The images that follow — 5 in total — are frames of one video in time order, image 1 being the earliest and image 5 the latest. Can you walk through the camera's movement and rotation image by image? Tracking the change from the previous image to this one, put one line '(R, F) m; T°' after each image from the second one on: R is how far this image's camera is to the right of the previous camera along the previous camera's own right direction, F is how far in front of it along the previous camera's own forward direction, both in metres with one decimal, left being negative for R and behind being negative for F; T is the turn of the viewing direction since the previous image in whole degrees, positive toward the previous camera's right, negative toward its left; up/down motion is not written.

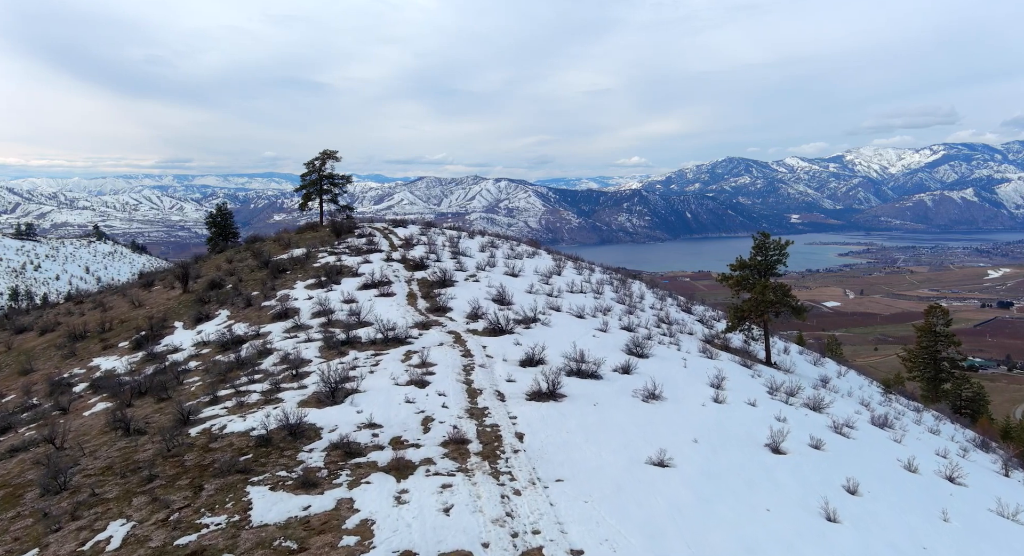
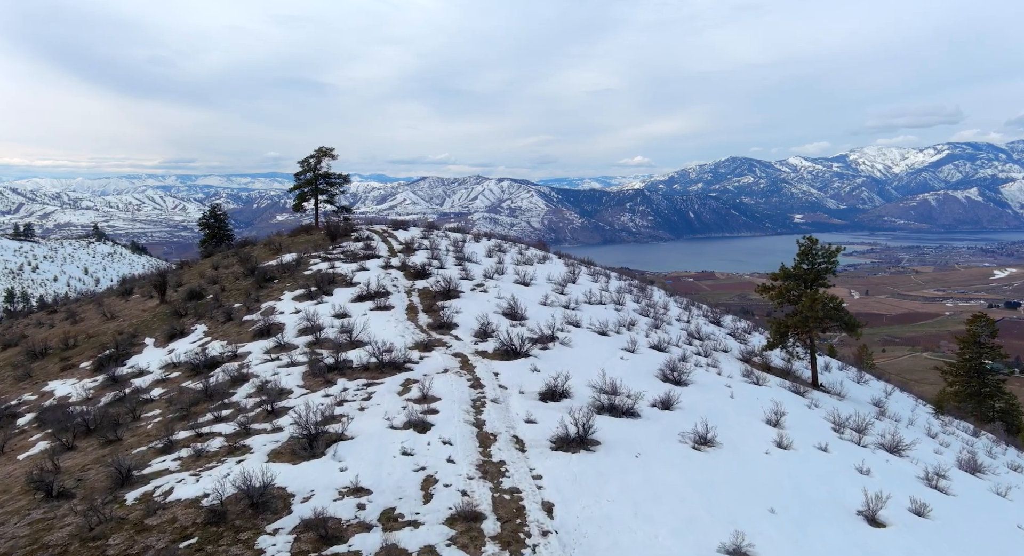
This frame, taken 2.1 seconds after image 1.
(-0.4, +3.4) m; 0°
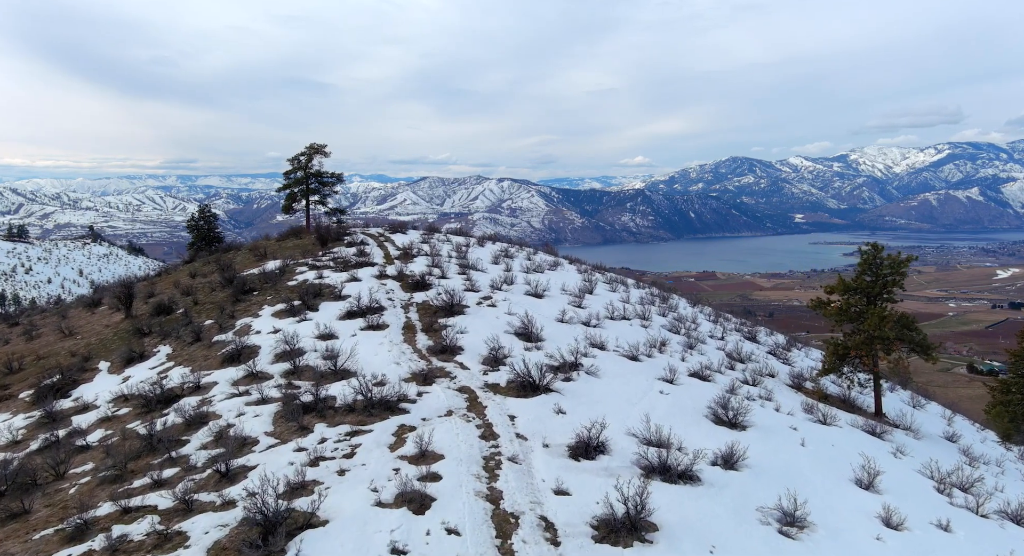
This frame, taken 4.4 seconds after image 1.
(-0.4, +3.7) m; 0°
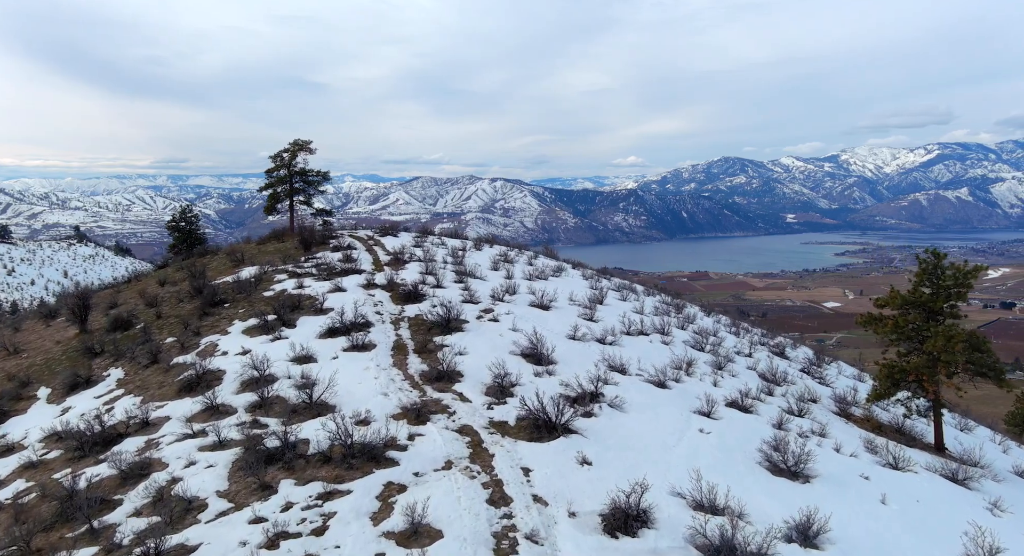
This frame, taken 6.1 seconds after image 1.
(-0.4, +3.0) m; +1°
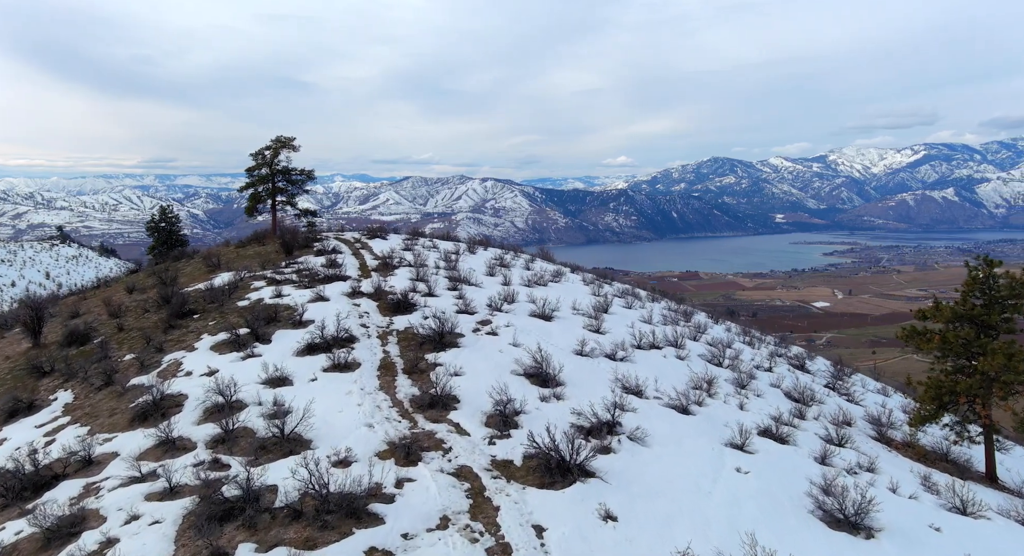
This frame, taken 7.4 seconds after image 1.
(-0.3, +2.2) m; +1°
